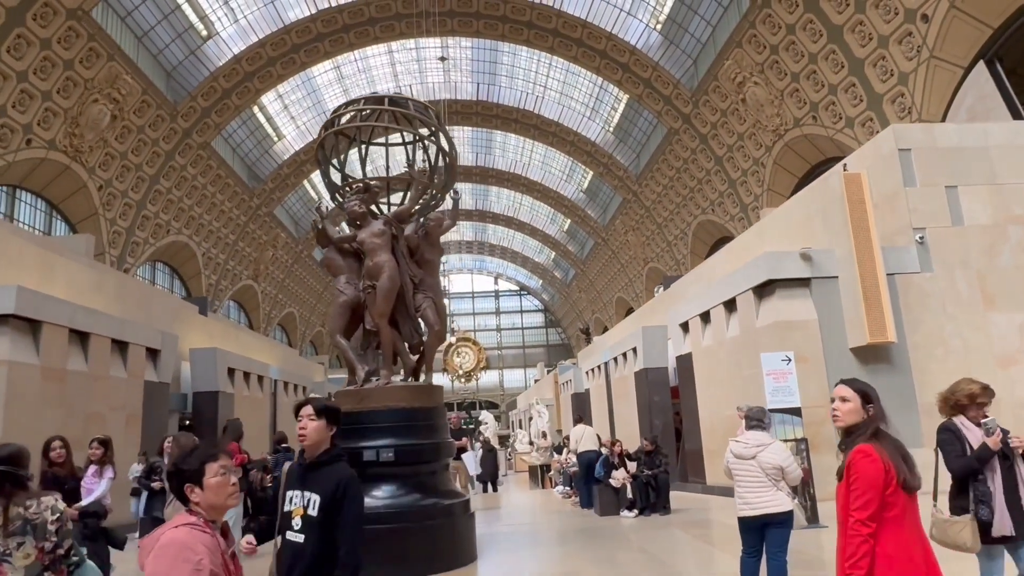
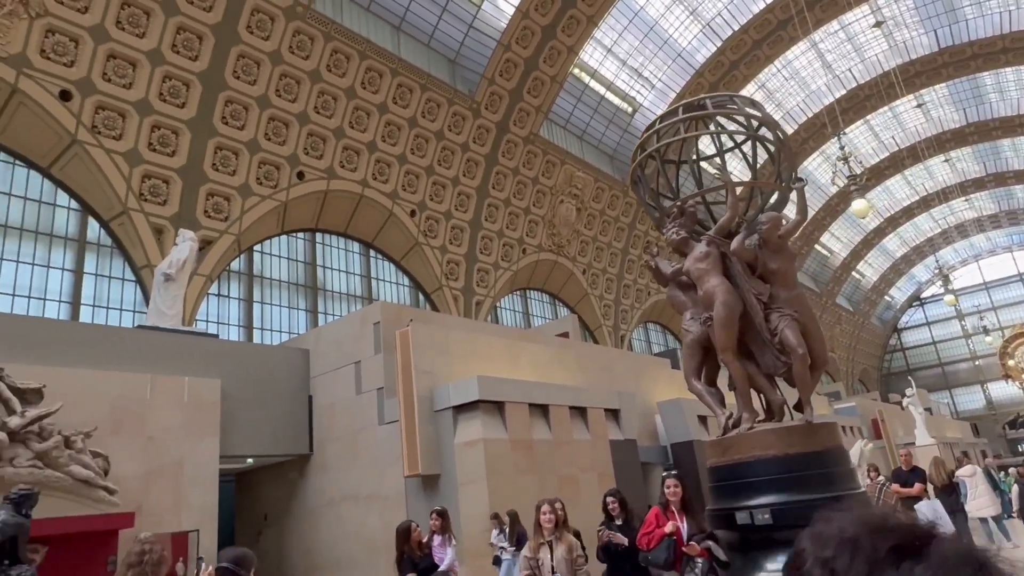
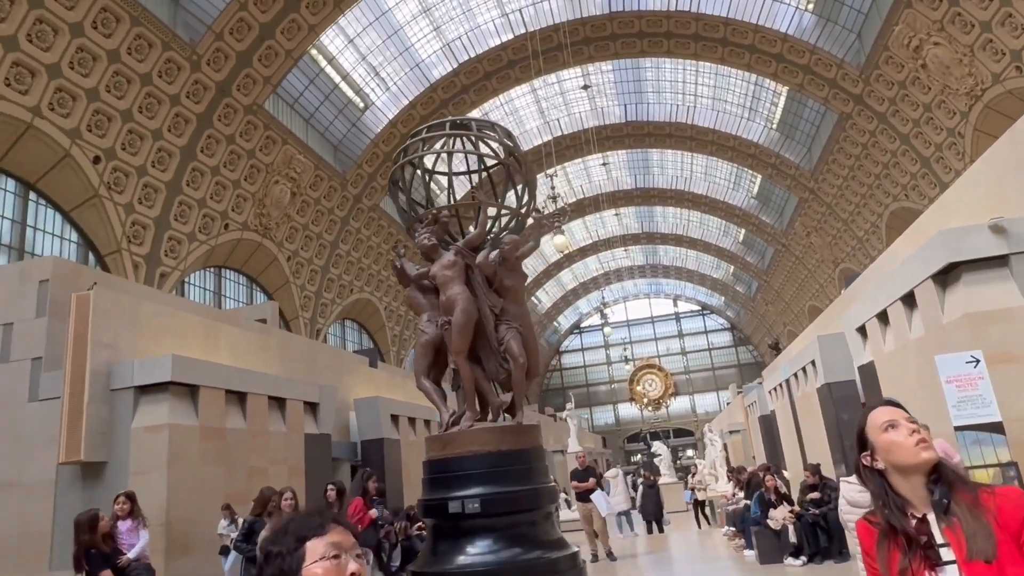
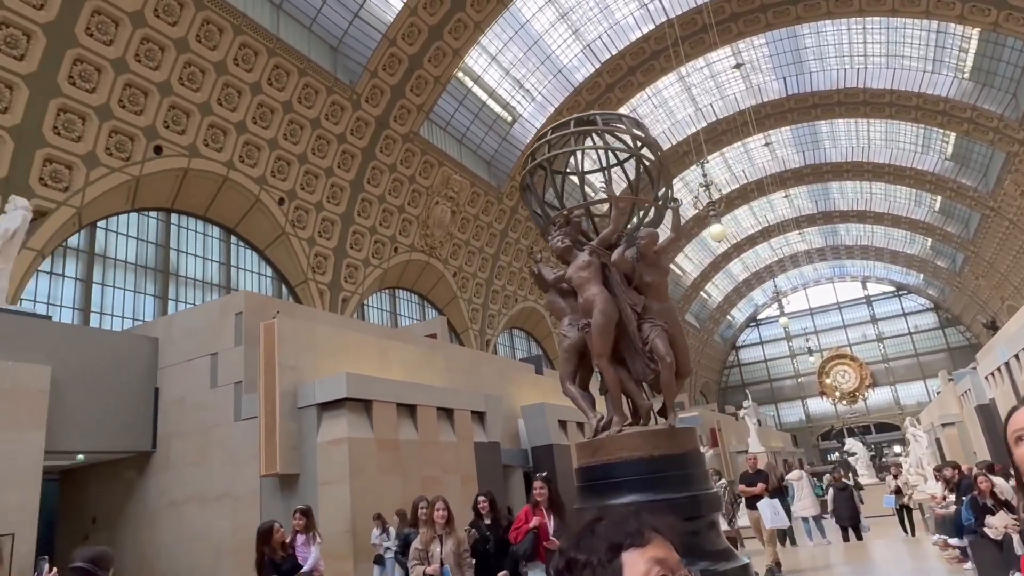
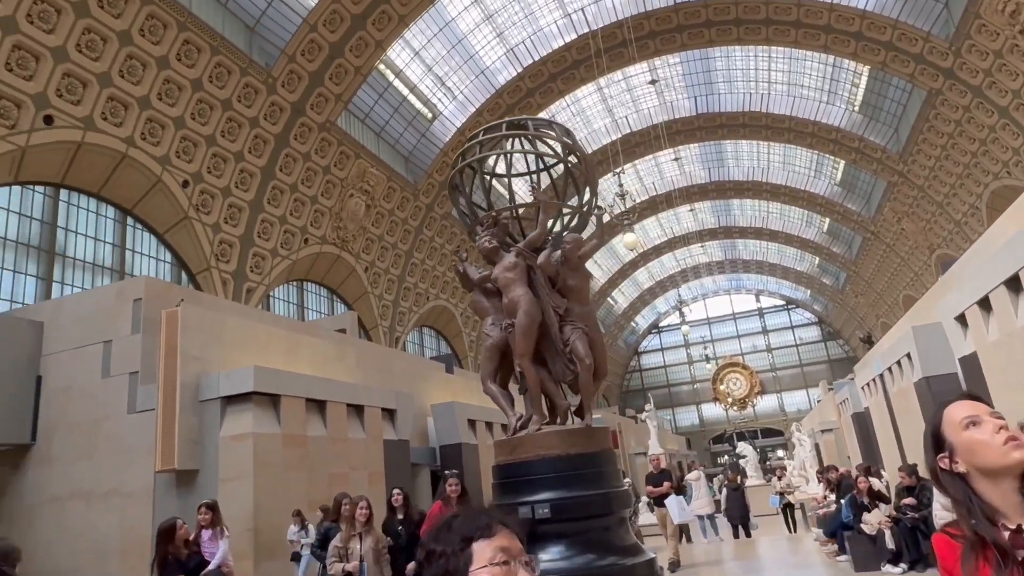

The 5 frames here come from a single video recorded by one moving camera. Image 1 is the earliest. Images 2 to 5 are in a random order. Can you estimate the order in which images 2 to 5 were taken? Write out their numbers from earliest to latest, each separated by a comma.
3, 5, 4, 2
